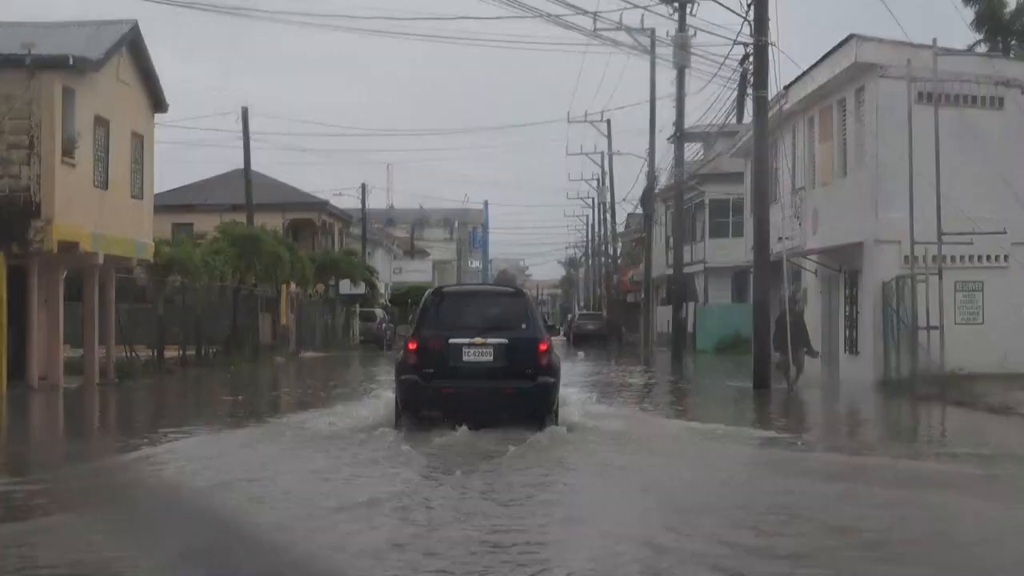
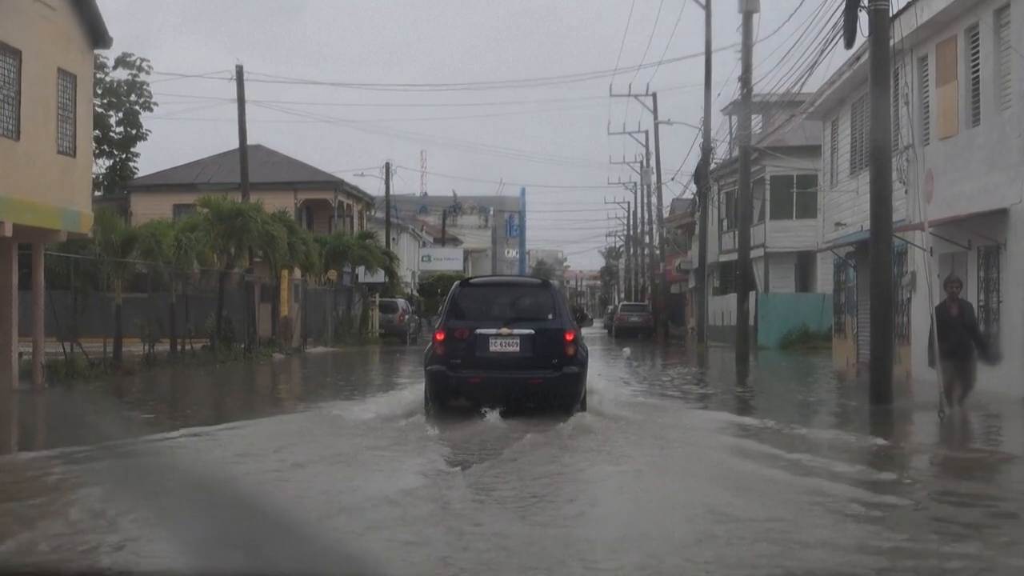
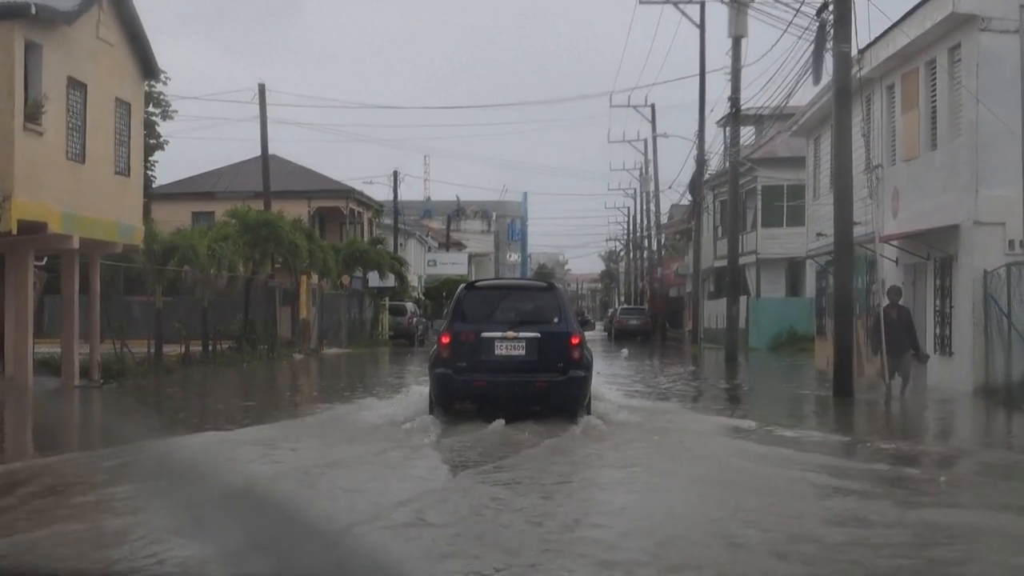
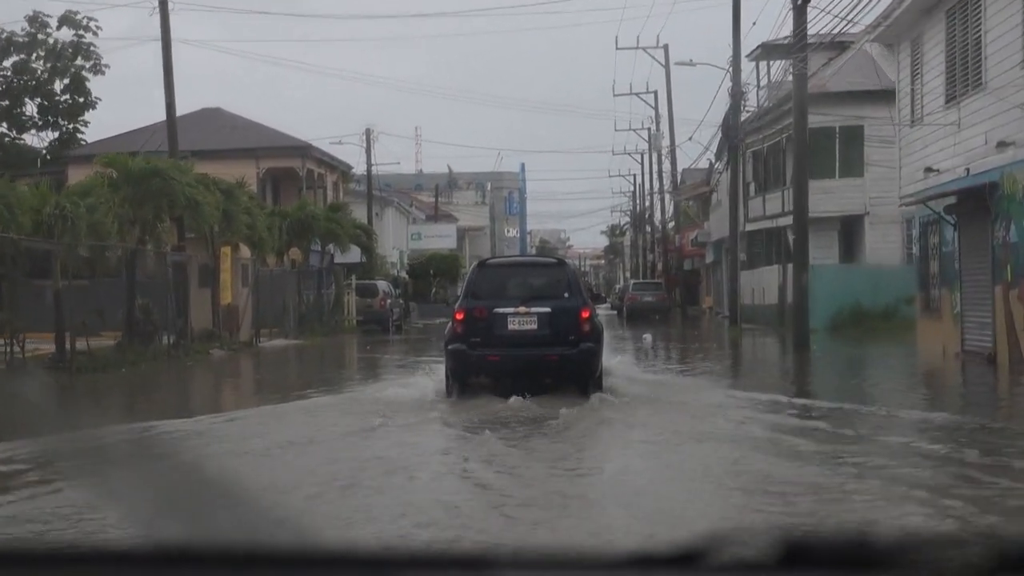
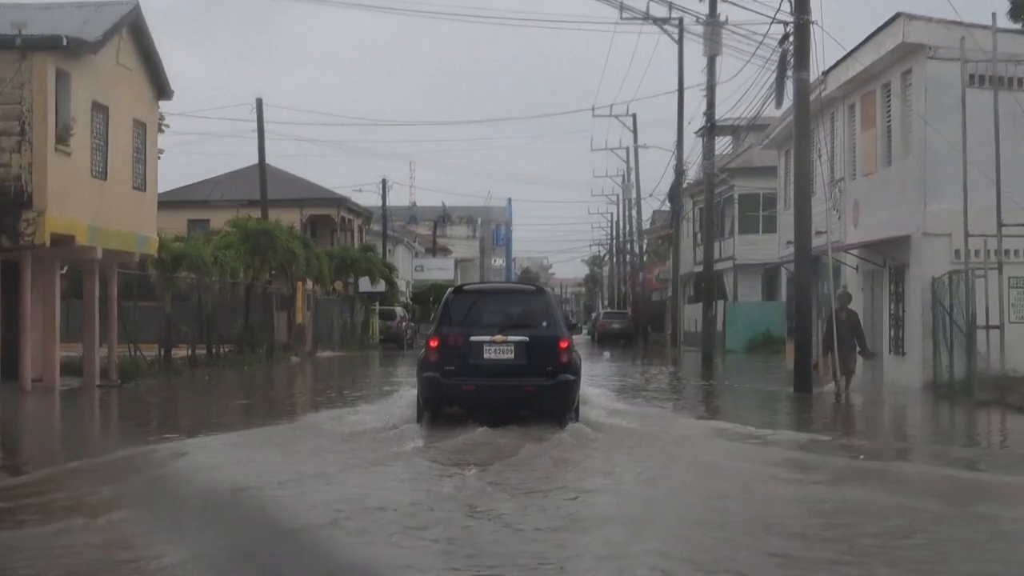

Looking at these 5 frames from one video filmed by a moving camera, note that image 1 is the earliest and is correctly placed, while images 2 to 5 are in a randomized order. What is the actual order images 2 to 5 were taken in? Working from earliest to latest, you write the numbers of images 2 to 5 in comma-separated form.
5, 3, 2, 4
